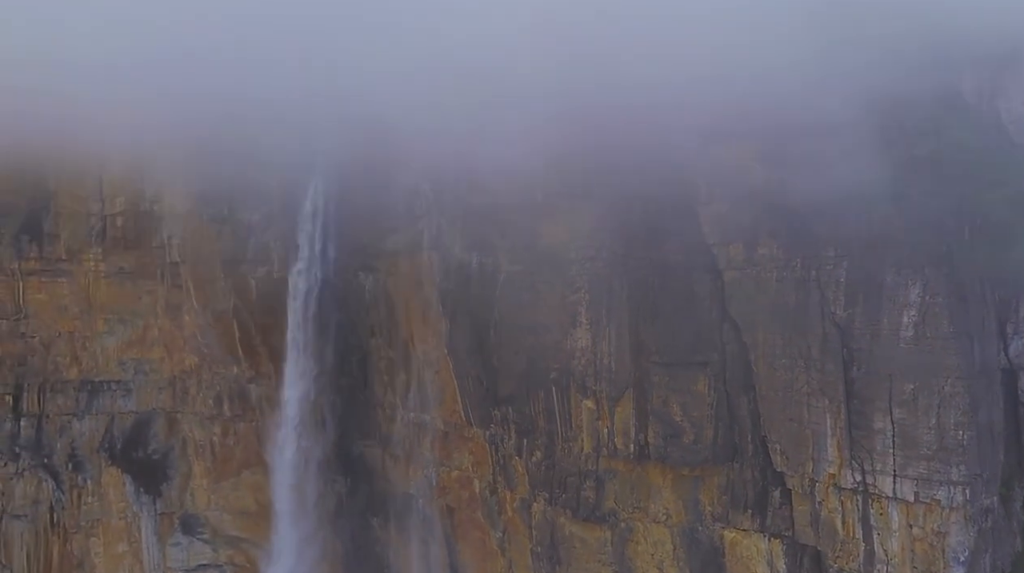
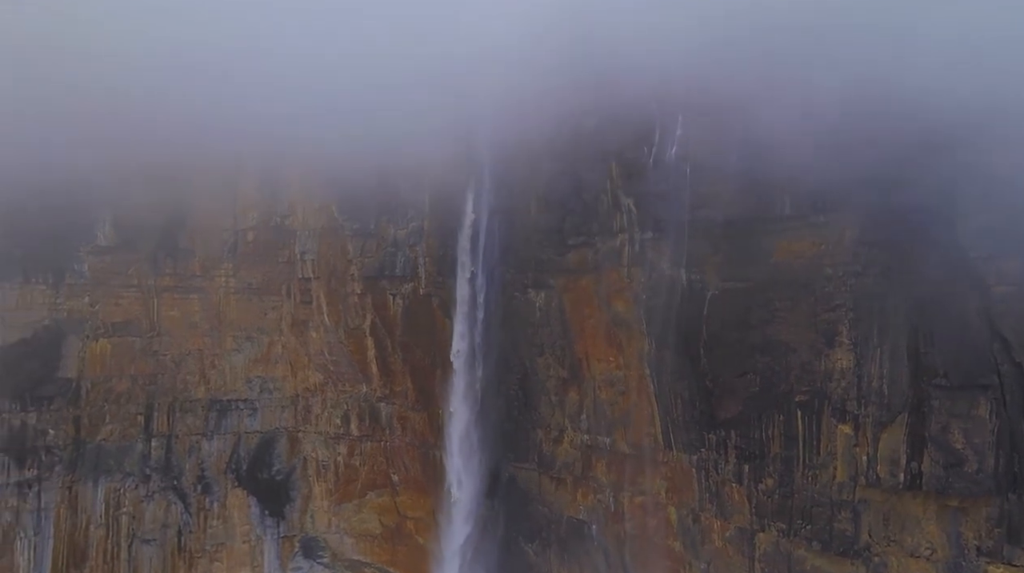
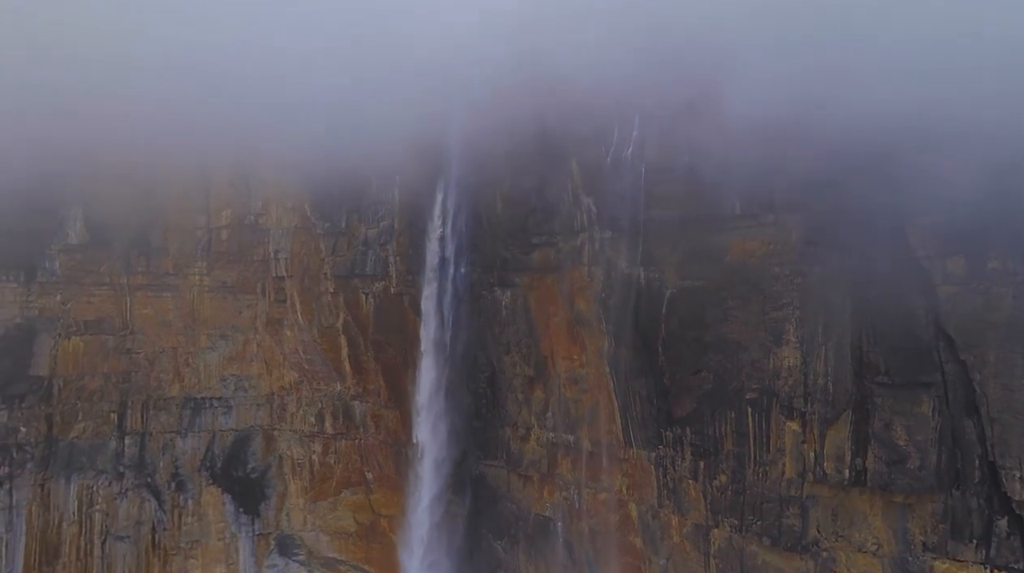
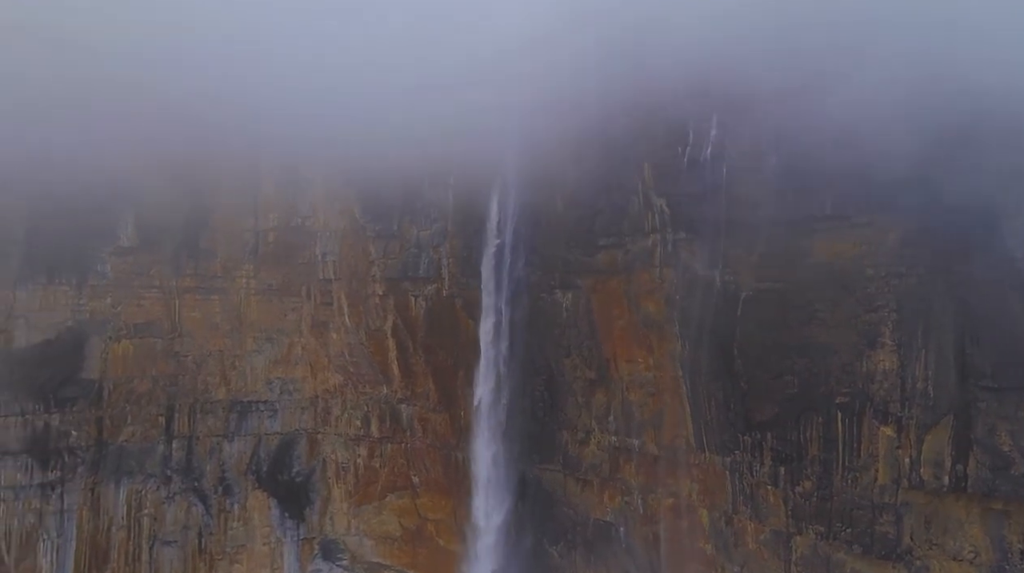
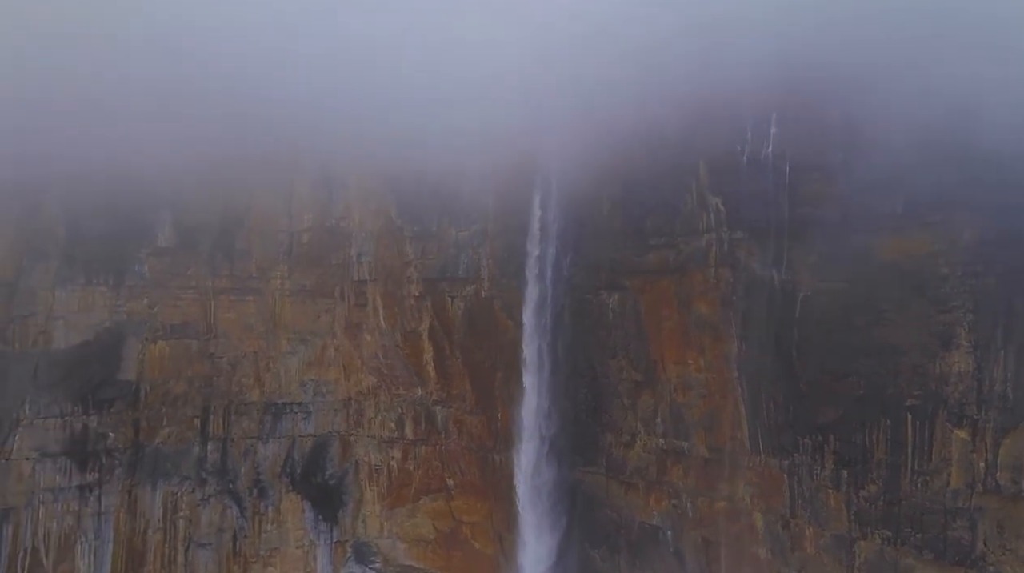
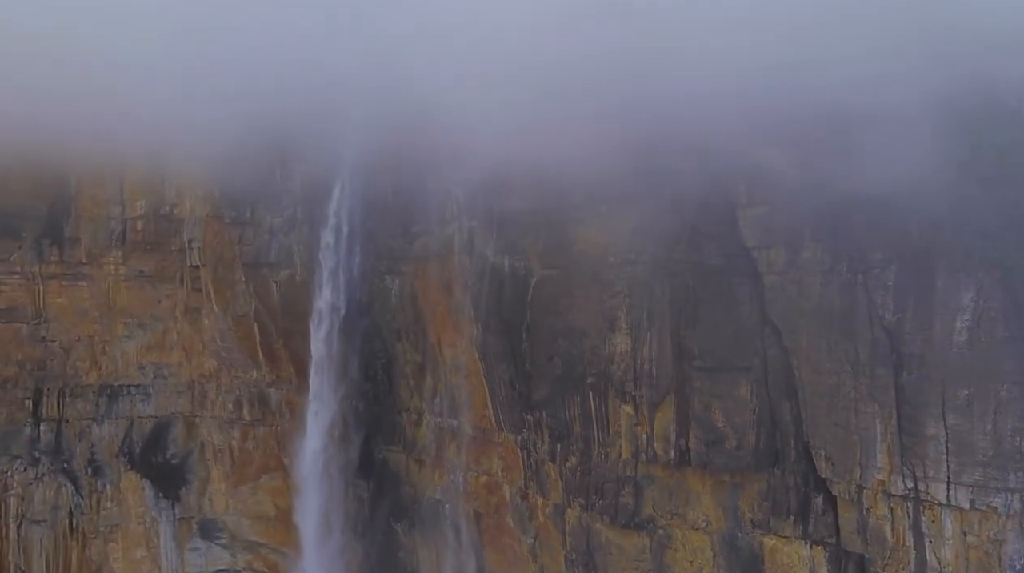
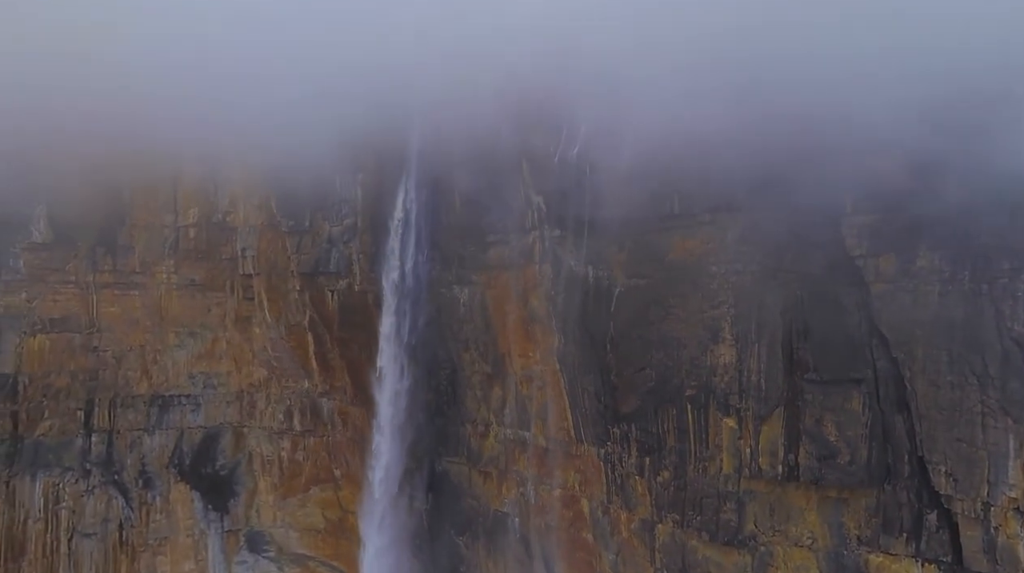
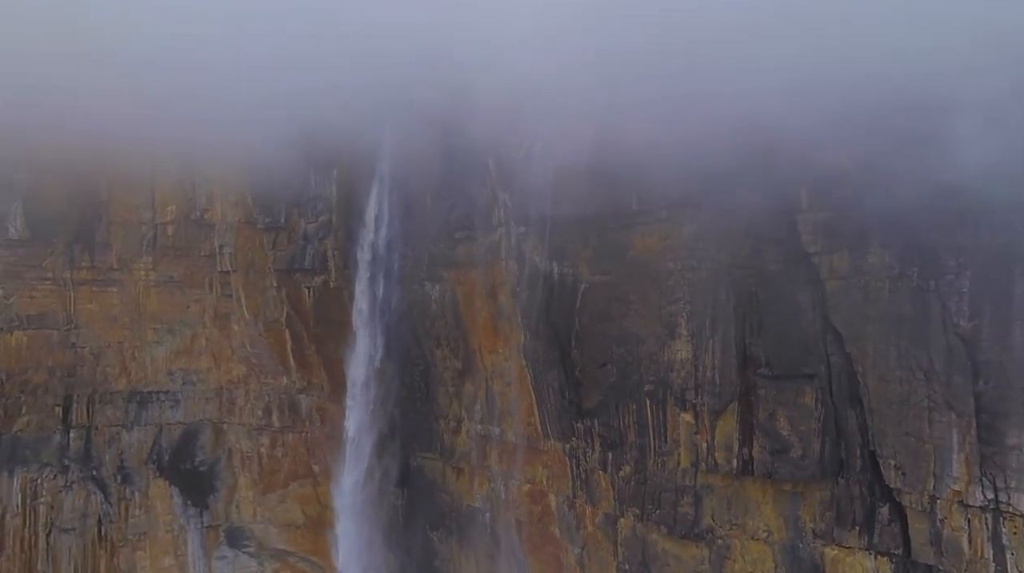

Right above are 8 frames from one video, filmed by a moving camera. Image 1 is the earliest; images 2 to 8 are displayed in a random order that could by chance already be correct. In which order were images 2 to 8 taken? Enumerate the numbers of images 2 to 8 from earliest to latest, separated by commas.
6, 8, 7, 3, 2, 4, 5
